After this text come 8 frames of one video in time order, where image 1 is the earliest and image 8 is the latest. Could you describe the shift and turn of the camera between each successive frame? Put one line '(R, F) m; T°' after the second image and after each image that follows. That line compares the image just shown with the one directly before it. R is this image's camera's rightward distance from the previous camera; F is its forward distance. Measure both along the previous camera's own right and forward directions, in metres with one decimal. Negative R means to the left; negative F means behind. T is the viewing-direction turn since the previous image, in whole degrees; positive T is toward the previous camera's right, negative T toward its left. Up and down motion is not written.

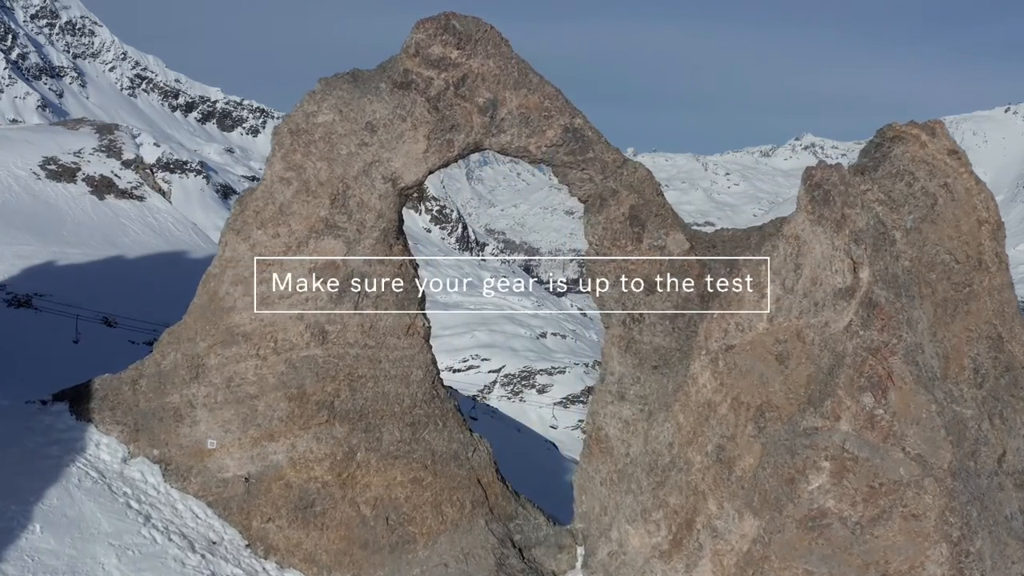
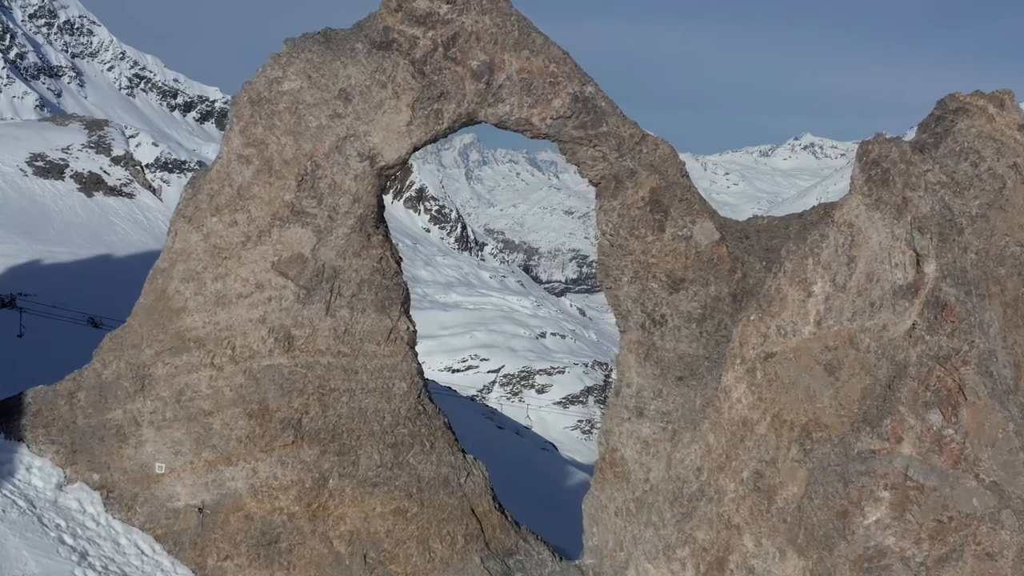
(0.0, +2.3) m; 0°
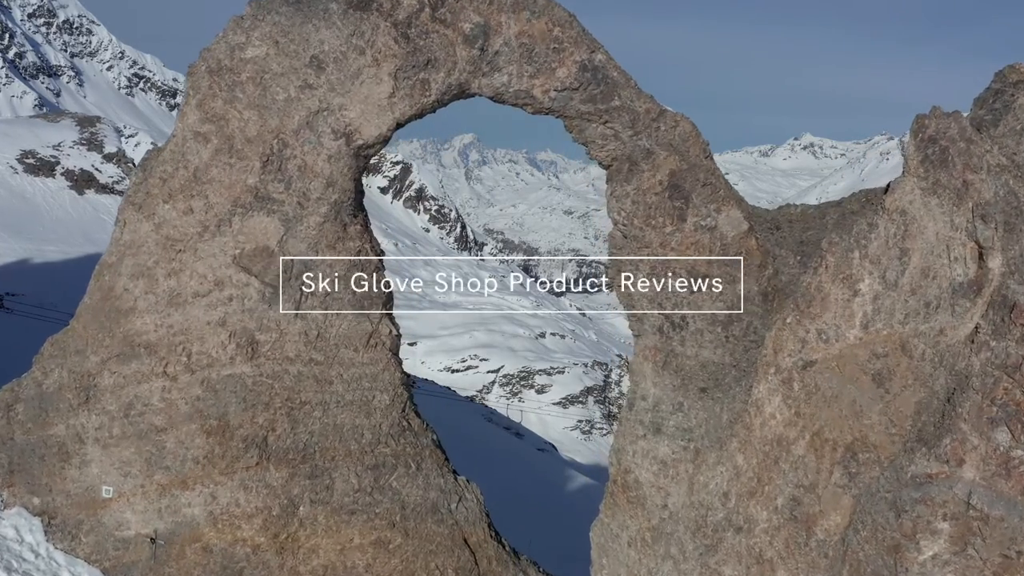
(0.0, +1.7) m; 0°
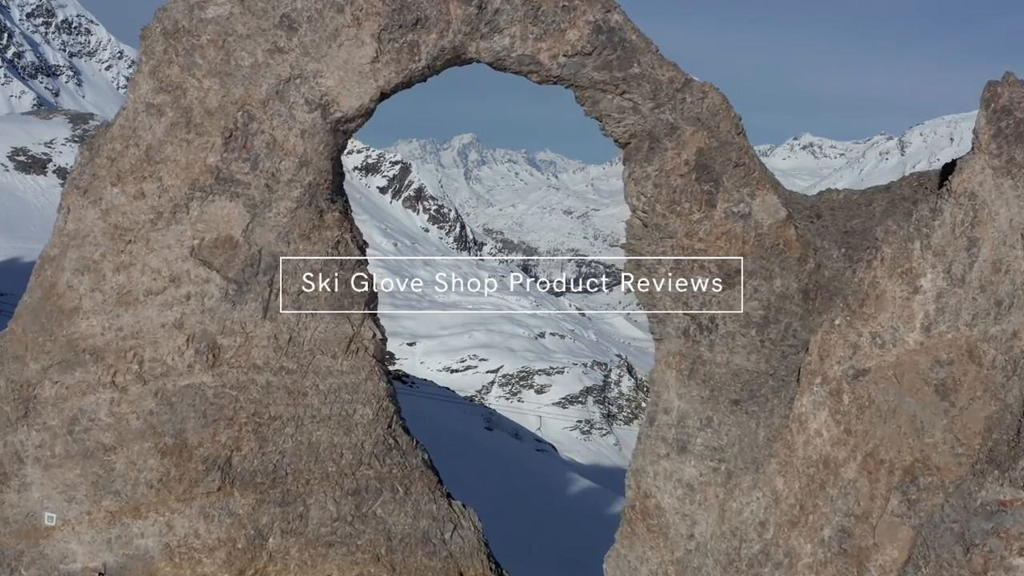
(0.0, +1.5) m; 0°
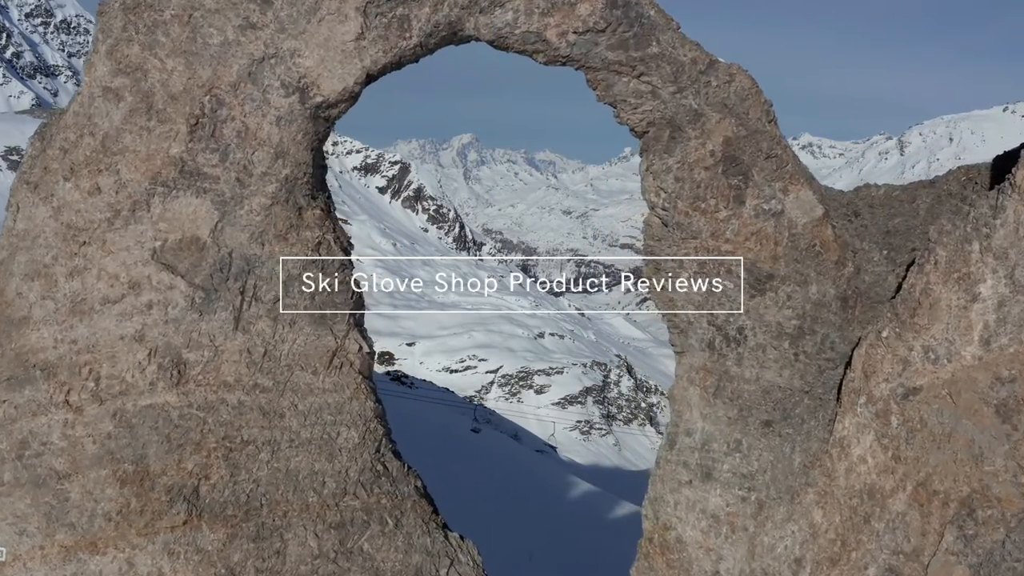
(0.0, +1.1) m; 0°
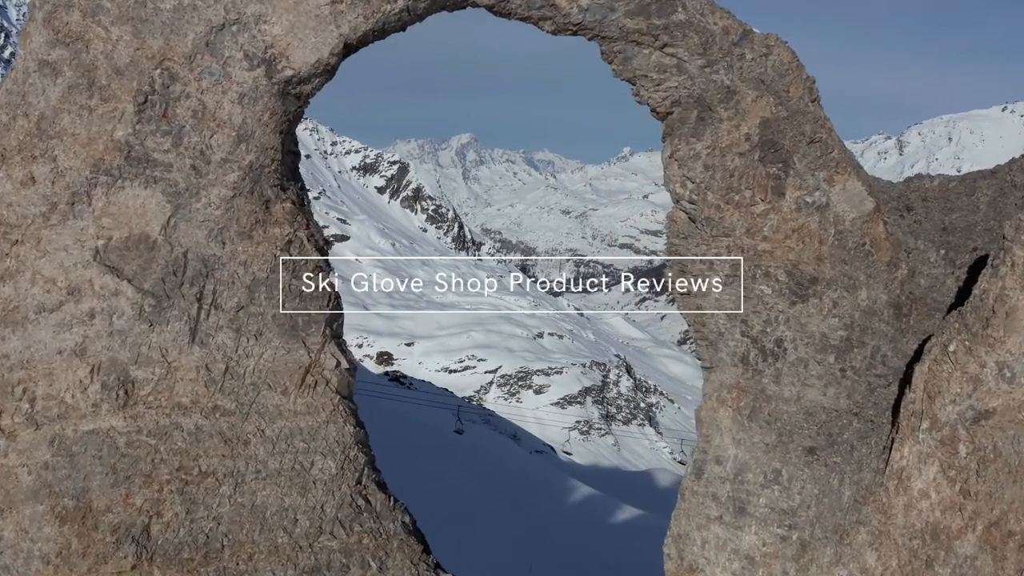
(0.0, +1.2) m; 0°
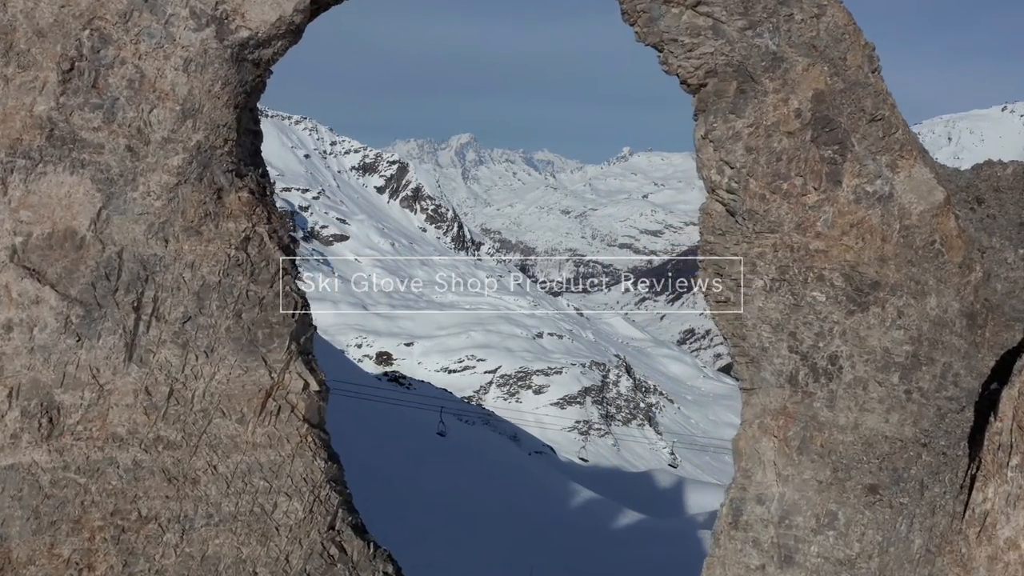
(0.0, +1.2) m; 0°
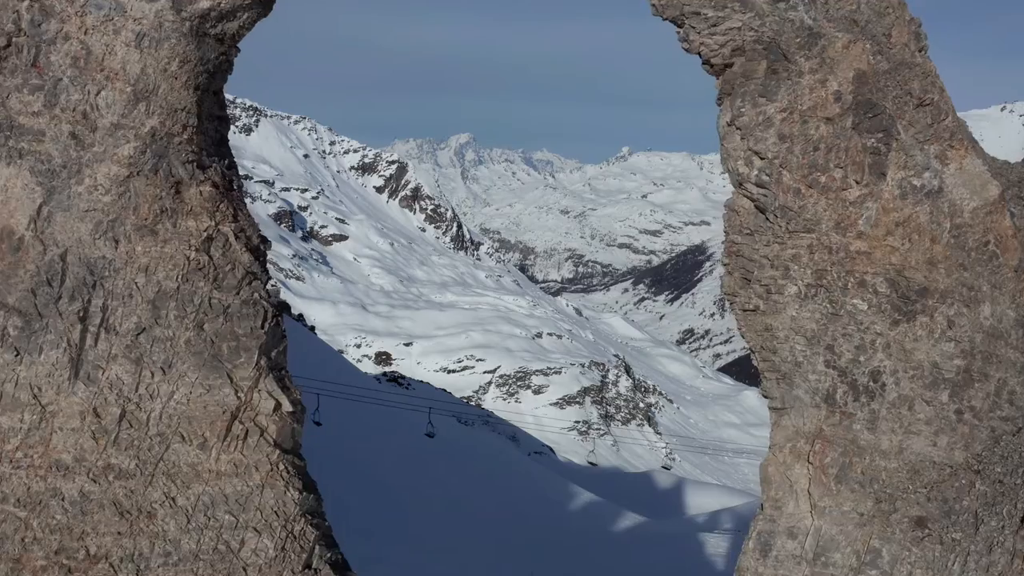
(0.0, +0.7) m; 0°
